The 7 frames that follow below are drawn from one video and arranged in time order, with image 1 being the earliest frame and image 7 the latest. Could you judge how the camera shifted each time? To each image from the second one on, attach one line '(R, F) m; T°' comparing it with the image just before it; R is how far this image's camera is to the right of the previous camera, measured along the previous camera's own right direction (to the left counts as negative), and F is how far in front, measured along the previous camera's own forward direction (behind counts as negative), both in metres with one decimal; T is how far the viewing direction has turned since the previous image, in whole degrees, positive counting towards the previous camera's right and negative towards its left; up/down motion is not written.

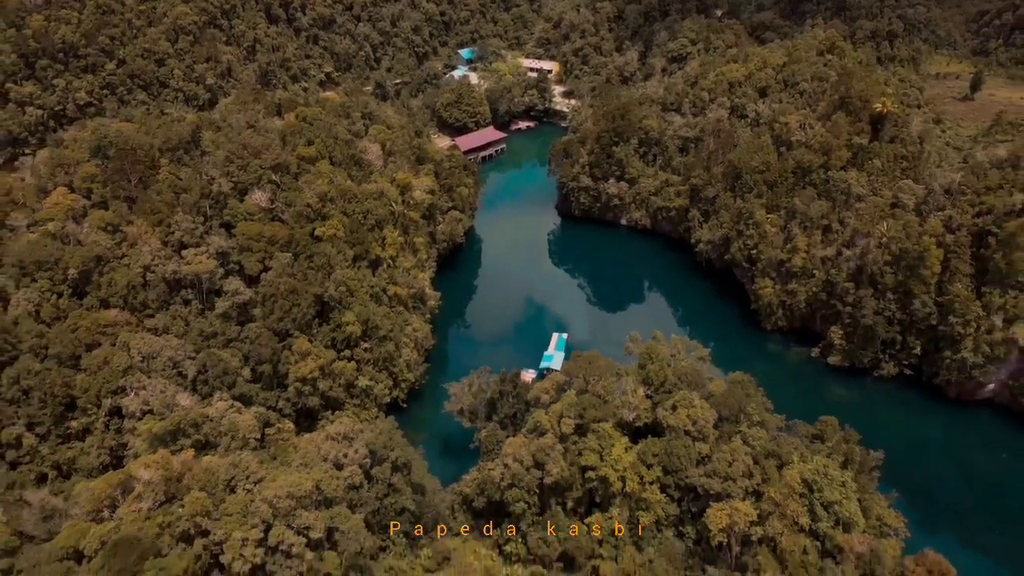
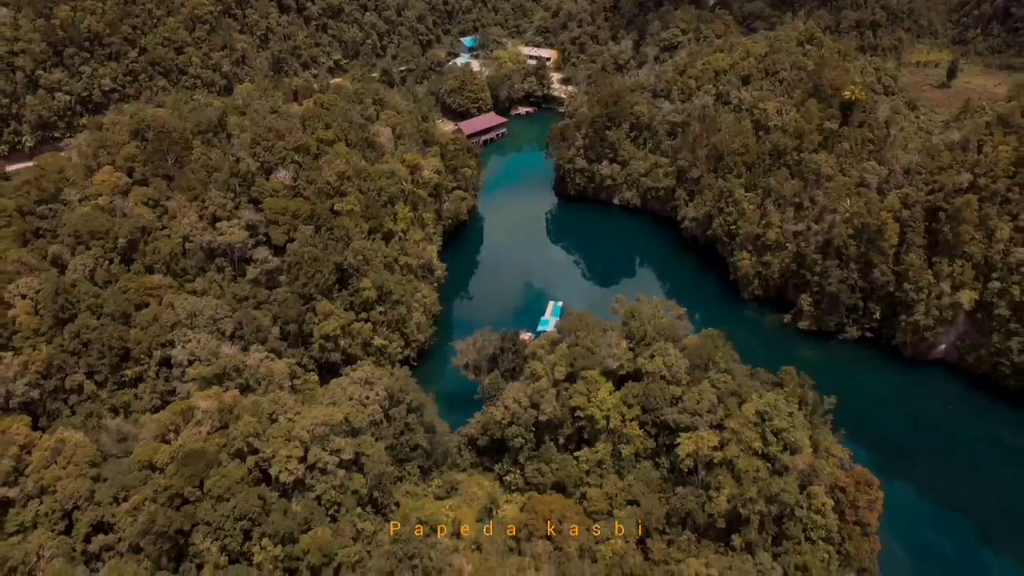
(0.0, -4.0) m; 0°
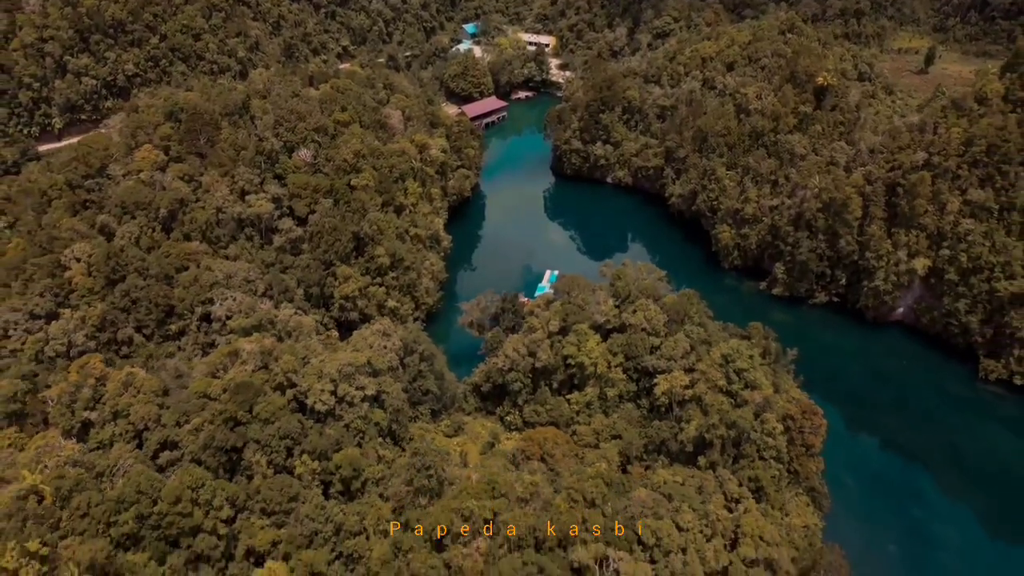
(0.0, -4.2) m; 0°
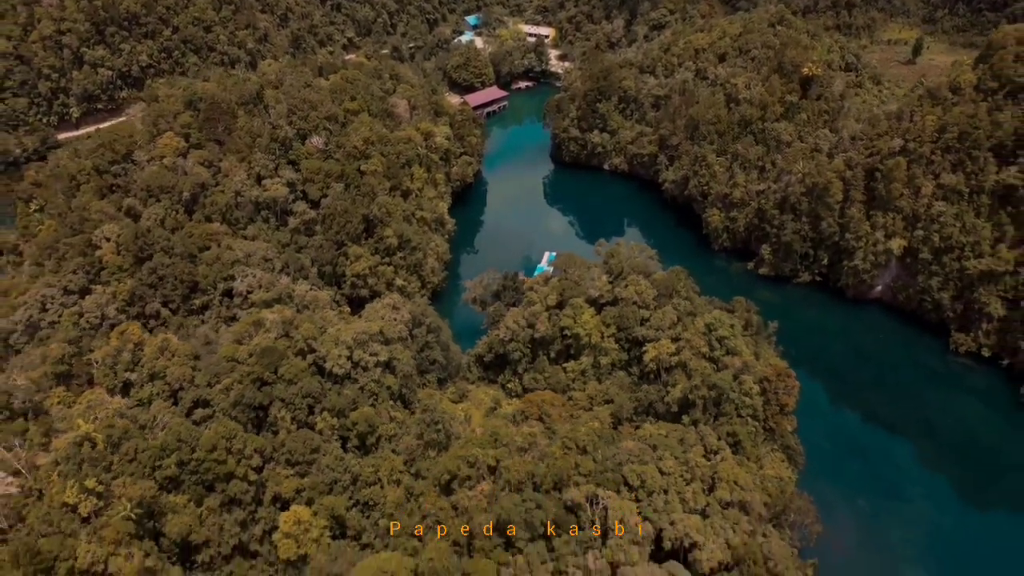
(0.0, -2.7) m; 0°
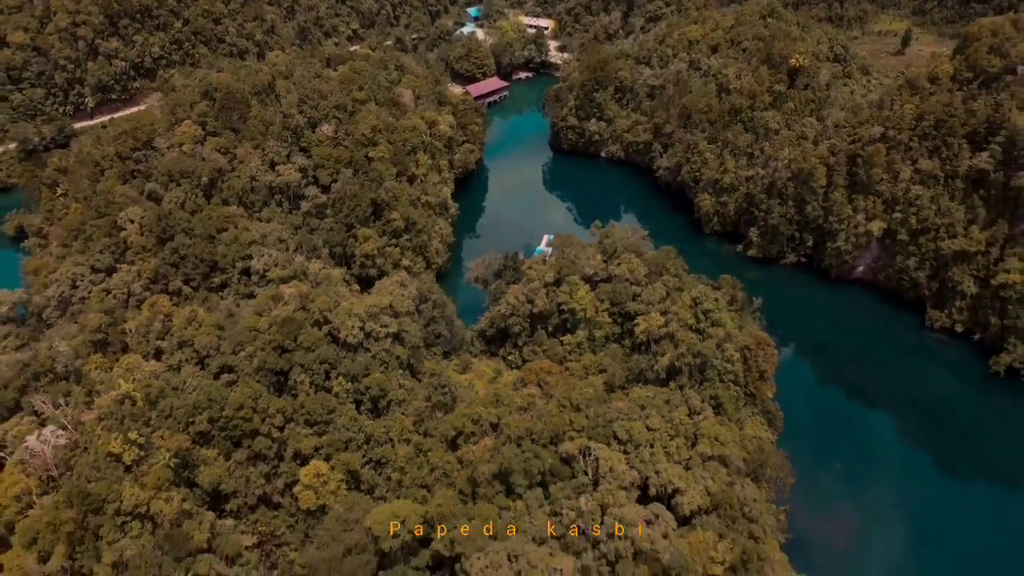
(0.0, -2.5) m; 0°
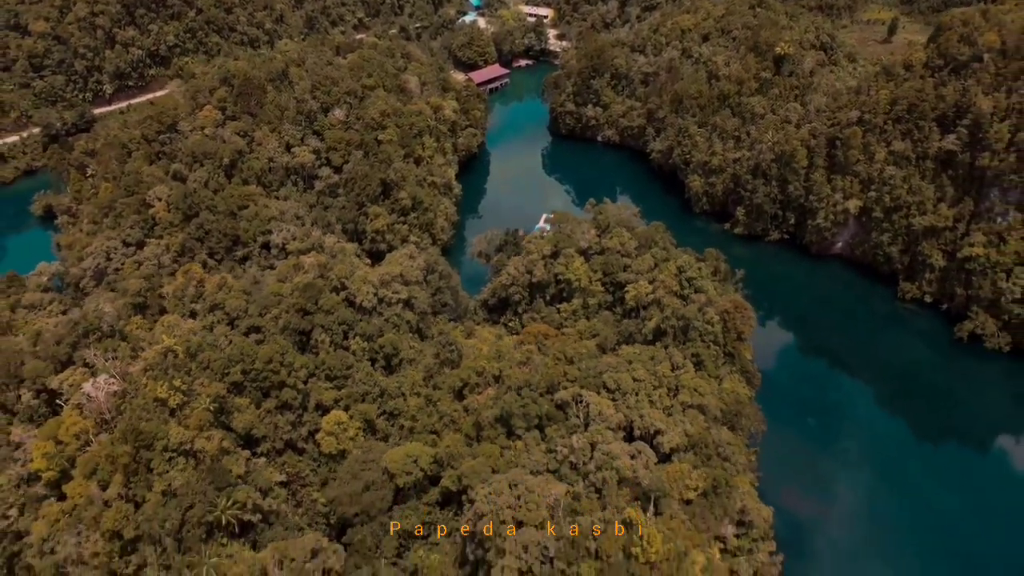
(0.0, -3.3) m; 0°
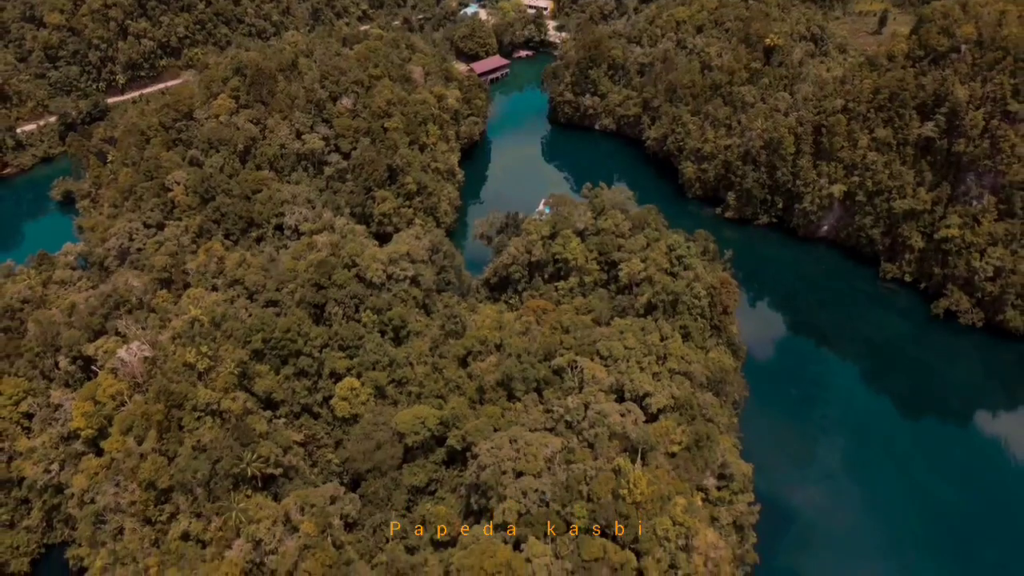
(0.0, -2.5) m; 0°
